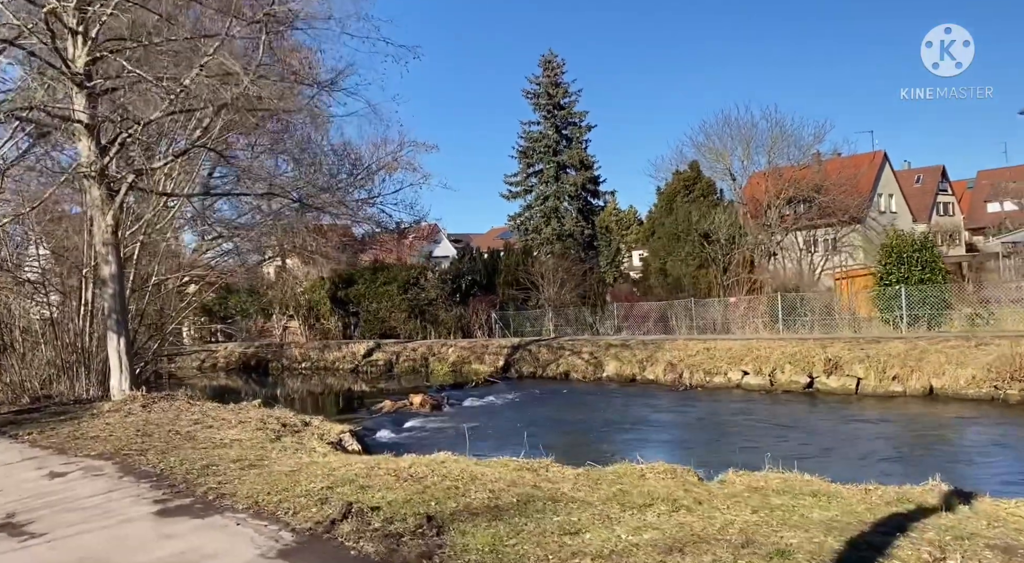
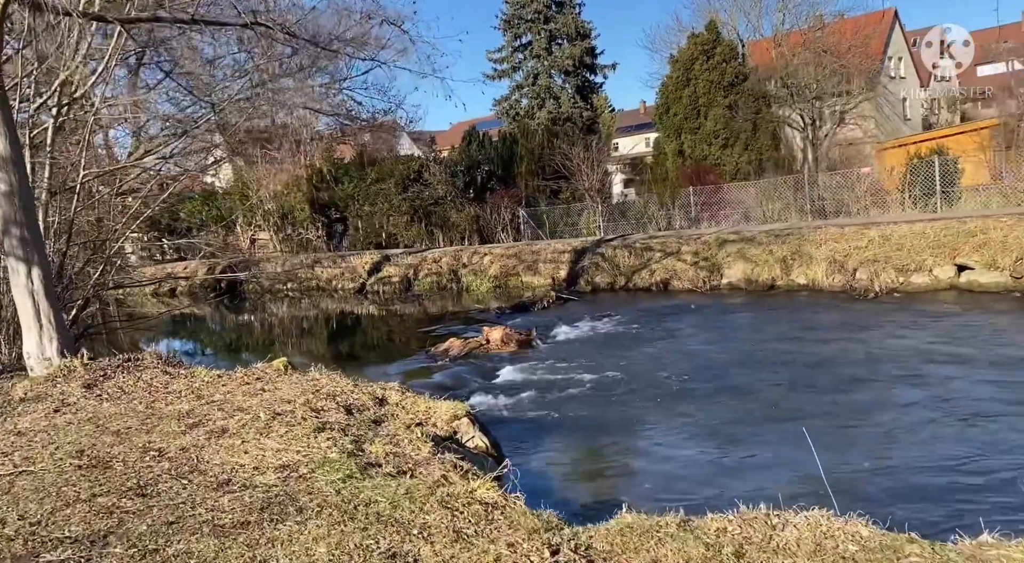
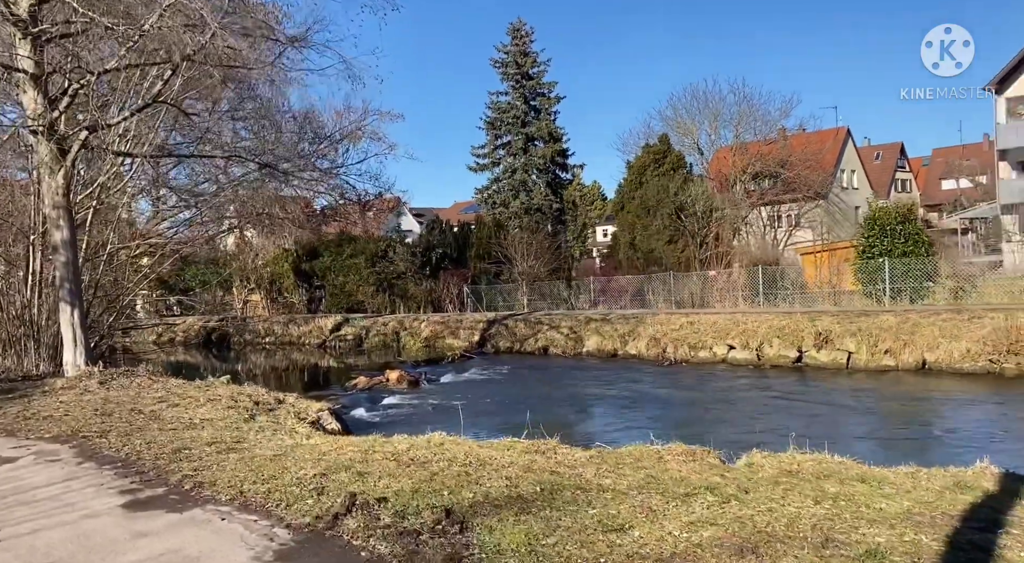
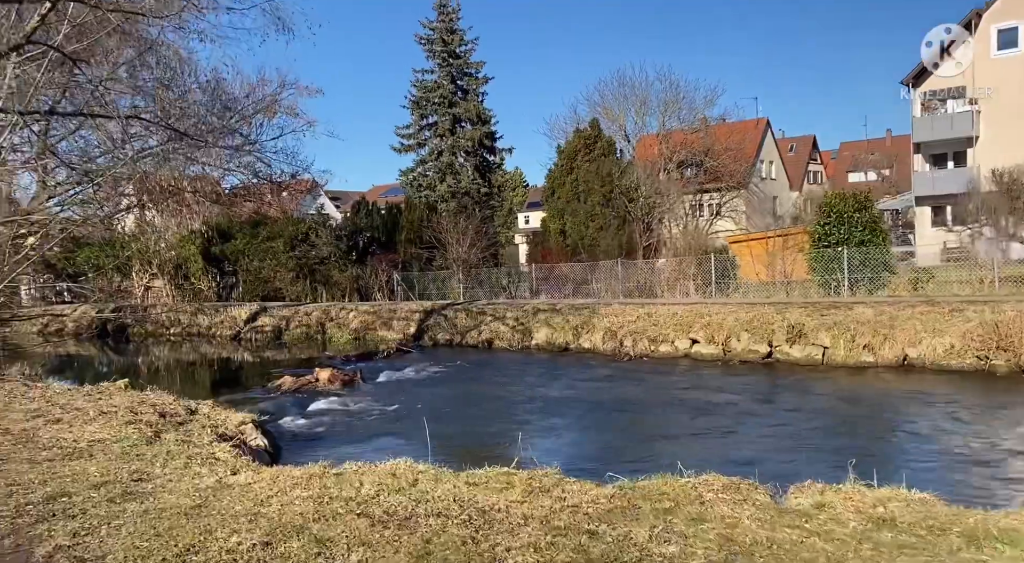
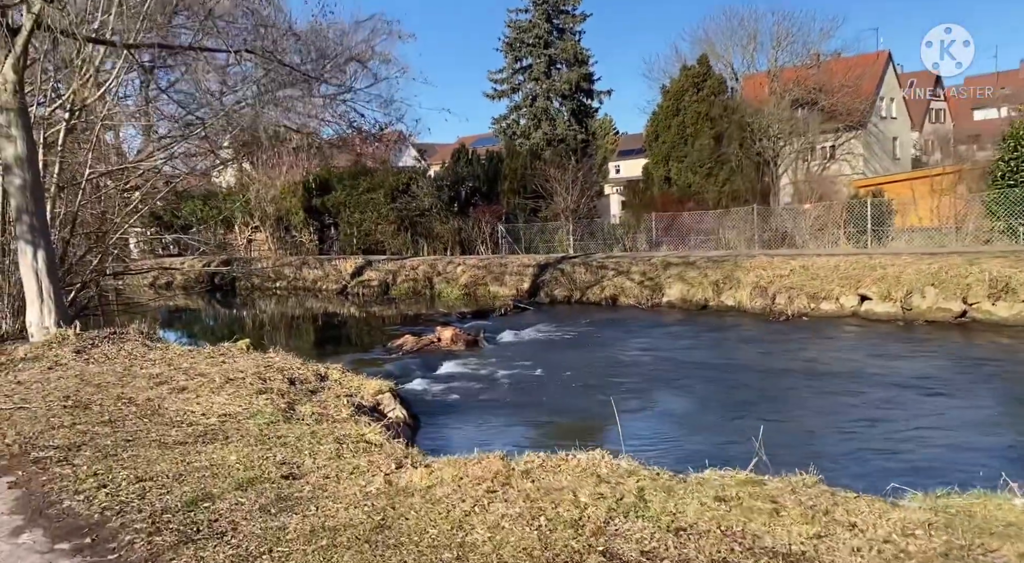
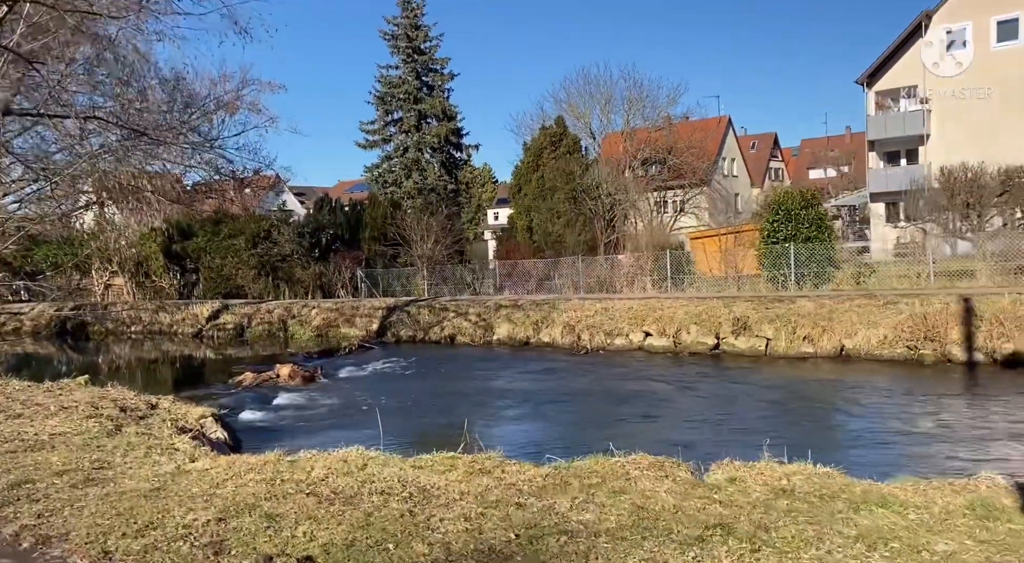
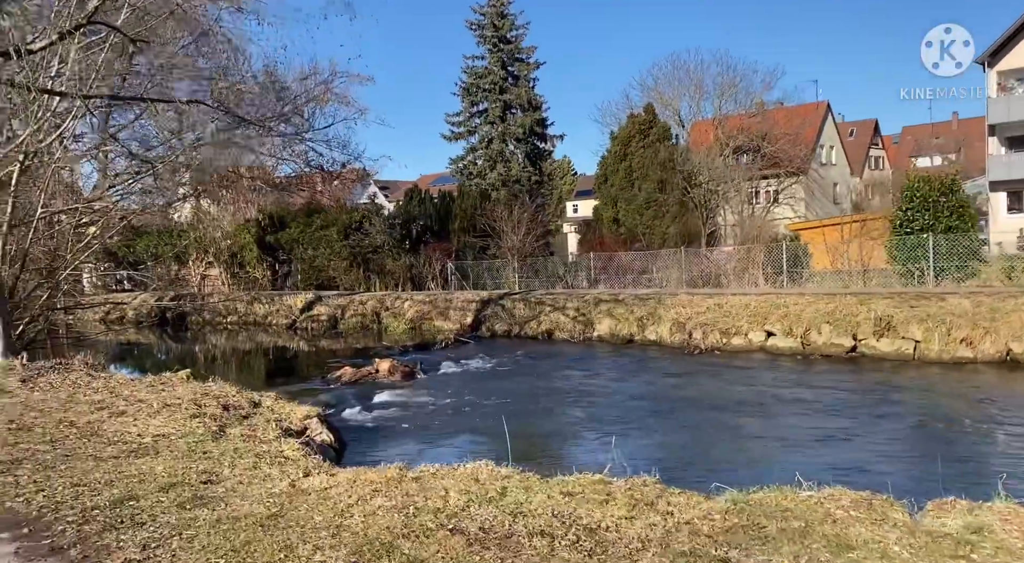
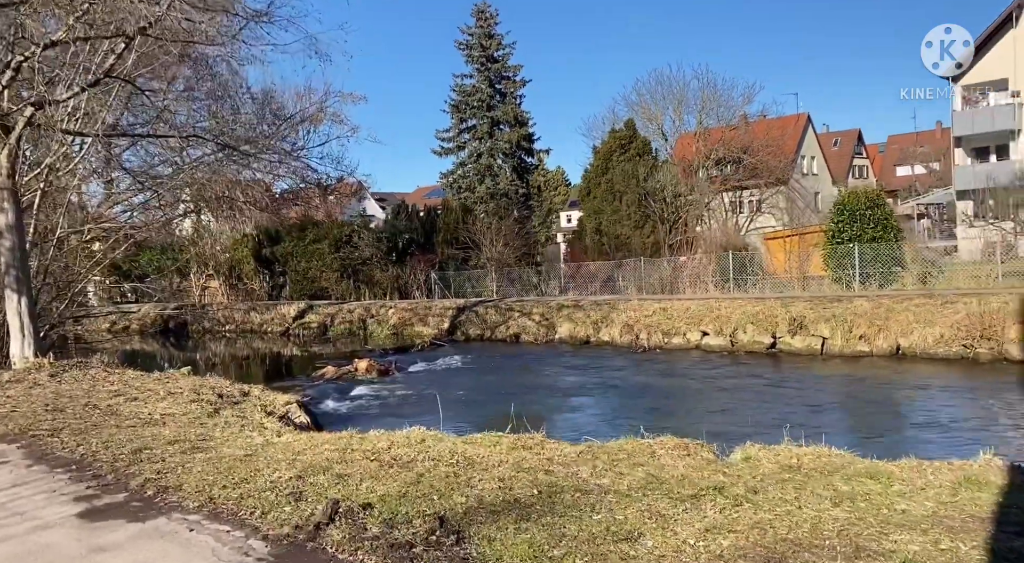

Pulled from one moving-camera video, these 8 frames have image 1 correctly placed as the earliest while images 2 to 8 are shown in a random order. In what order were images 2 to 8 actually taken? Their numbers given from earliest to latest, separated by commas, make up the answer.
3, 8, 6, 4, 7, 5, 2
